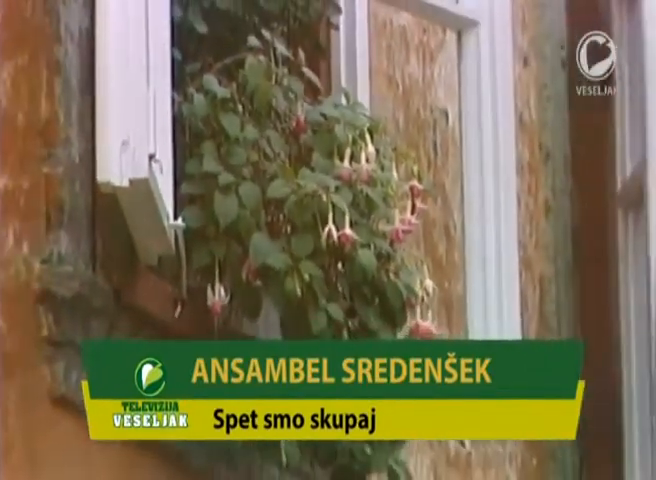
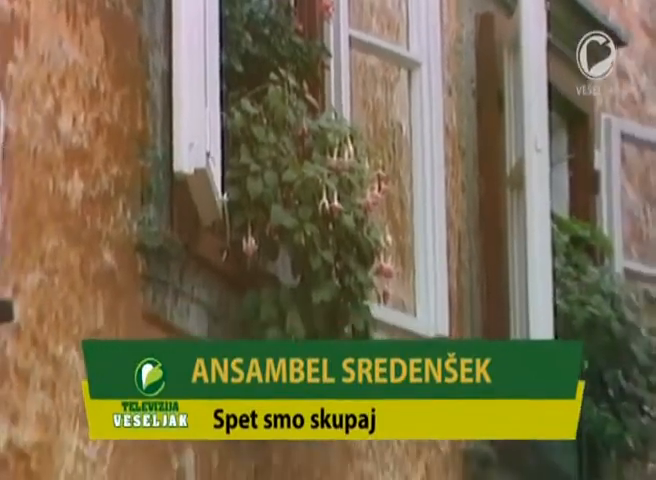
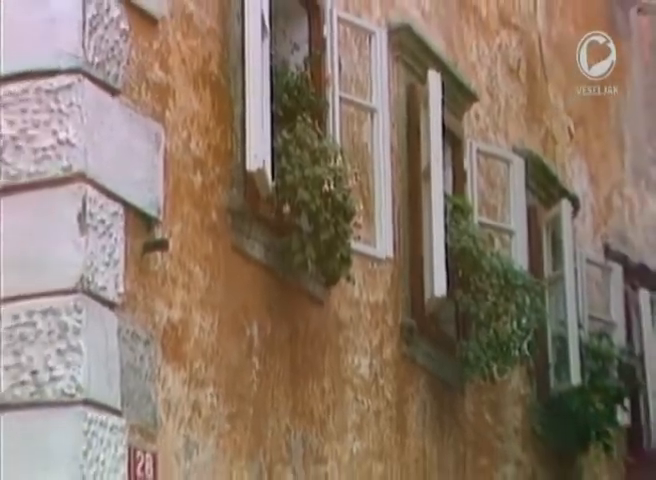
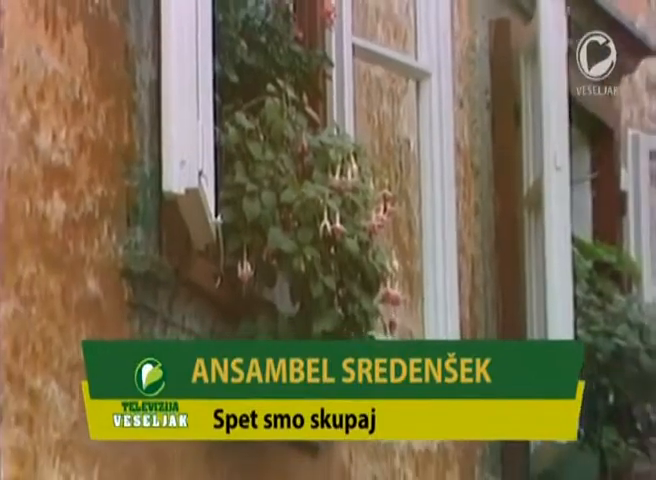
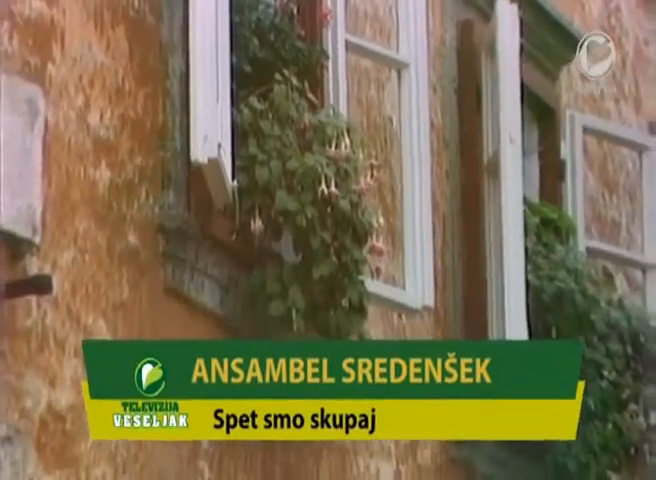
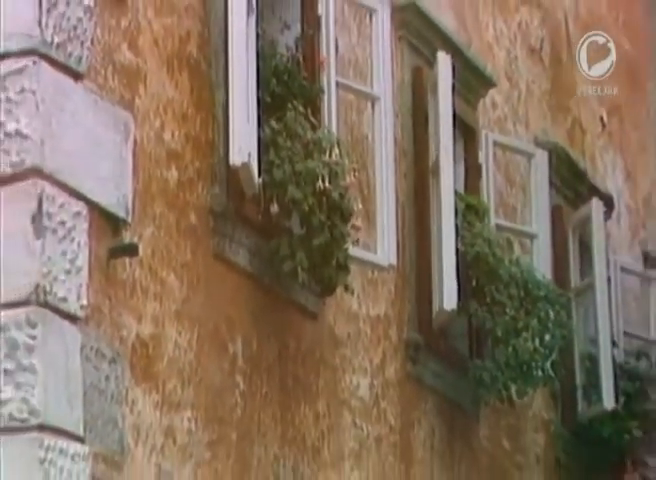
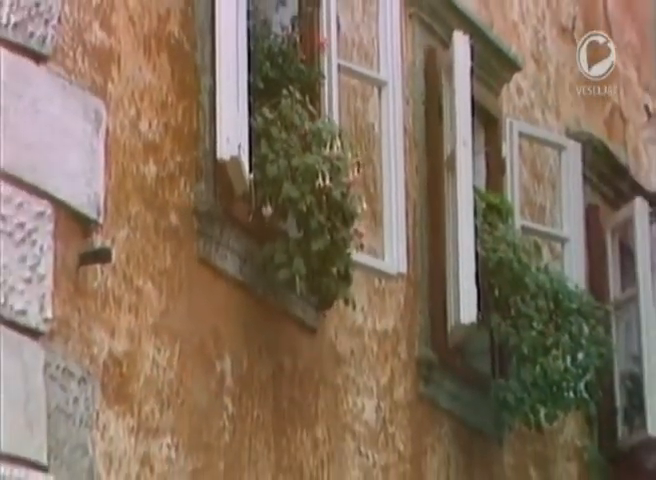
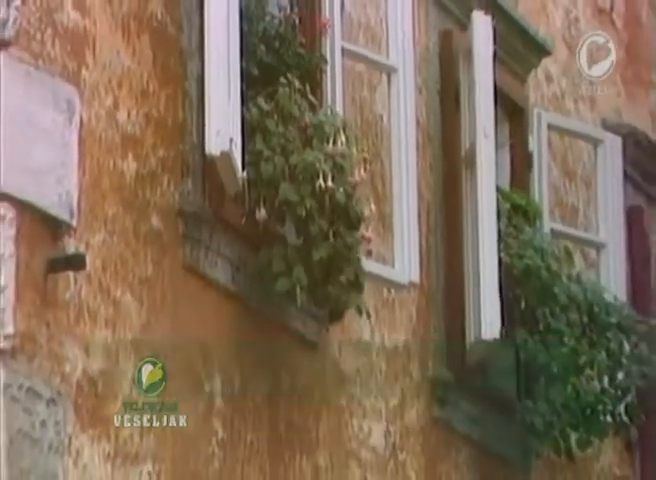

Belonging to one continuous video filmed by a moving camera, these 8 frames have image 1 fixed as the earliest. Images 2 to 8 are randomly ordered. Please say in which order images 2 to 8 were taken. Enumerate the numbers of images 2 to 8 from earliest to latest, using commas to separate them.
4, 2, 5, 8, 7, 6, 3
